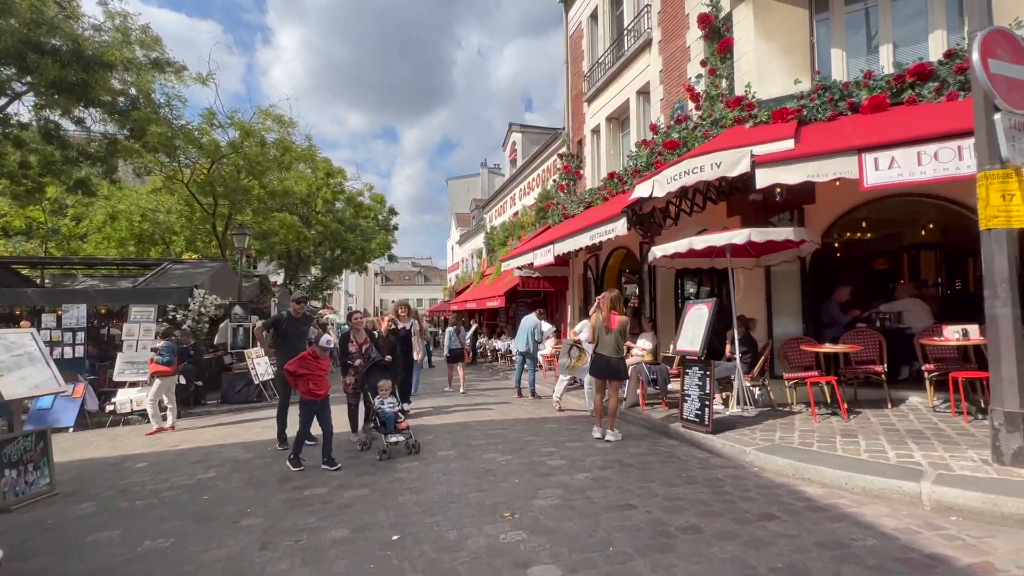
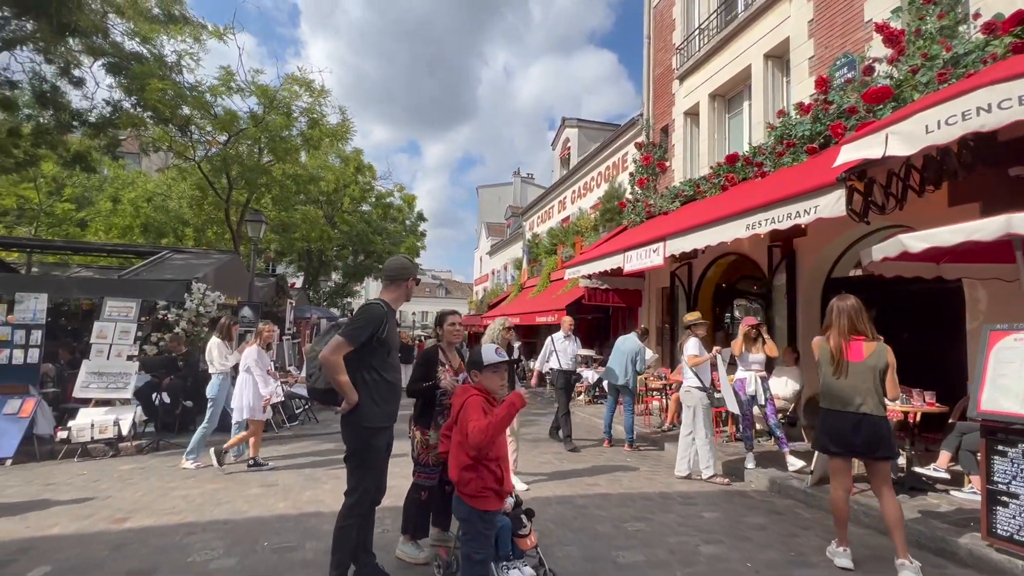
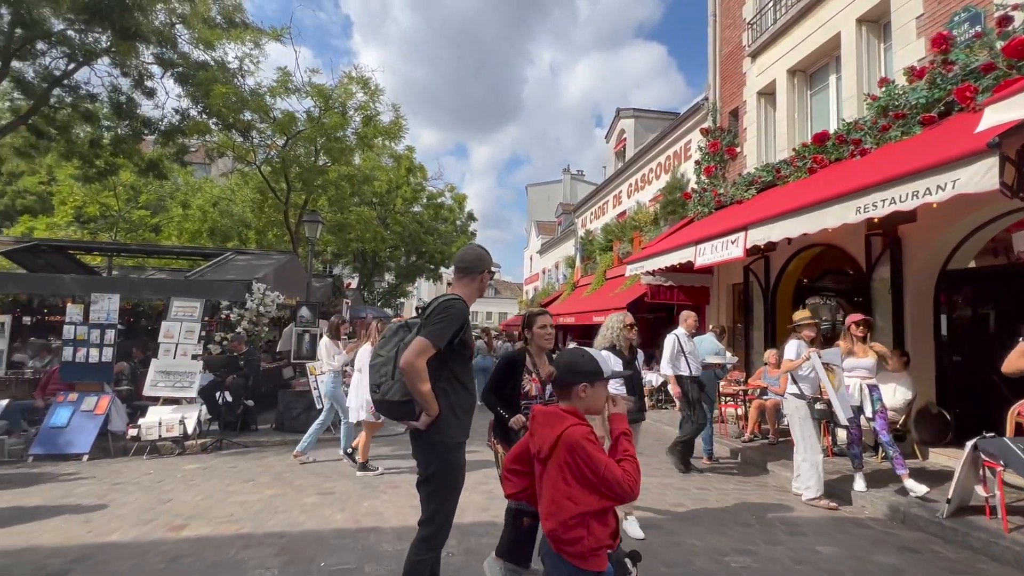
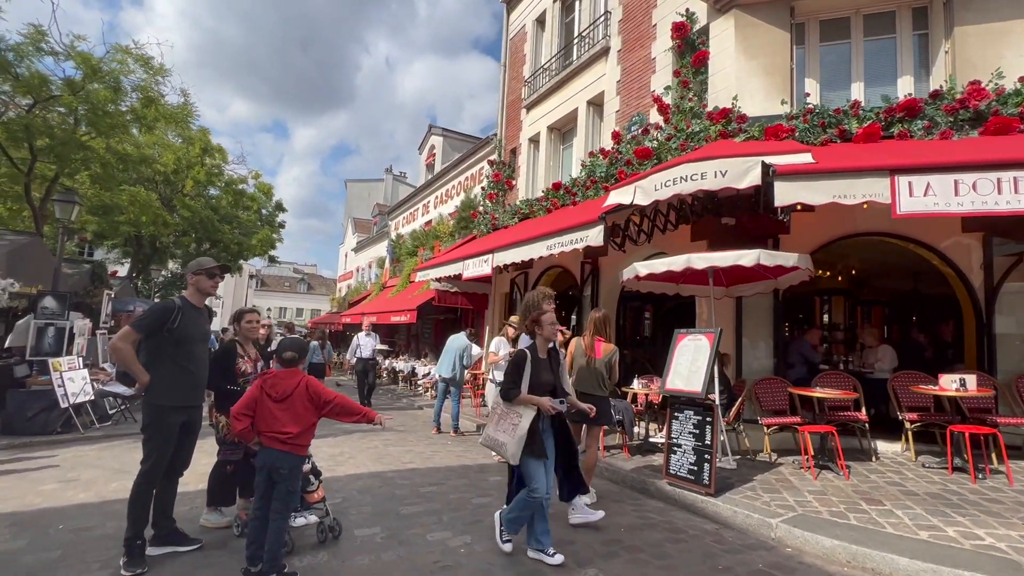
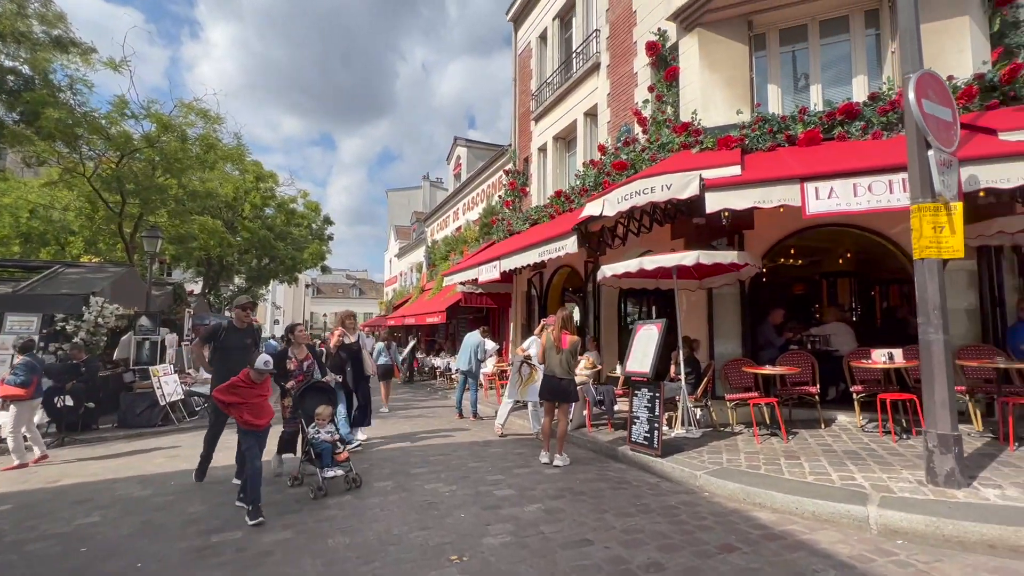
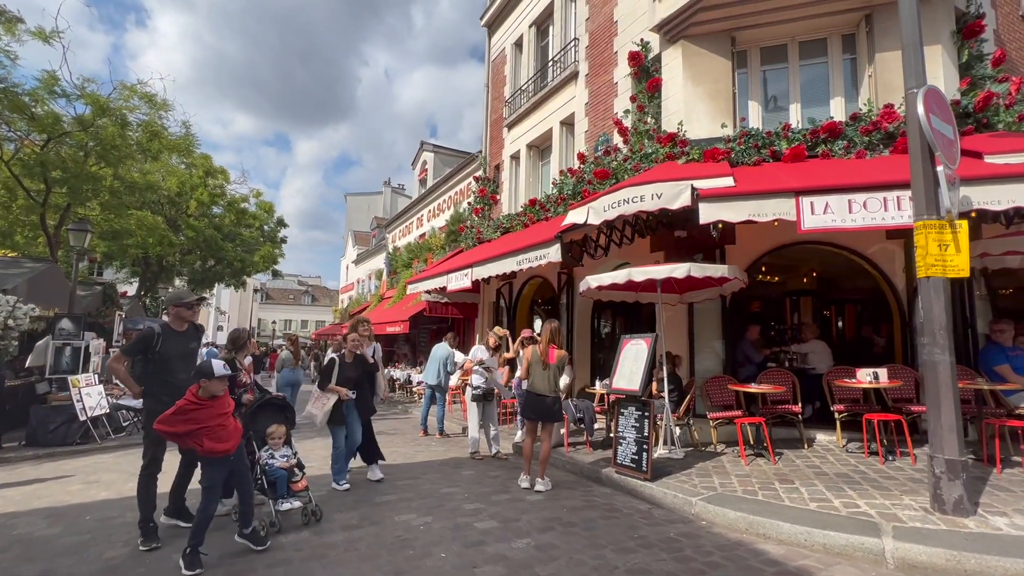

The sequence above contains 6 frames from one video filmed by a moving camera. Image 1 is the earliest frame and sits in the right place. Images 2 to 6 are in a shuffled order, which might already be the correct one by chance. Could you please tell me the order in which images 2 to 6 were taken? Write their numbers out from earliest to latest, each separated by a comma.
5, 6, 4, 2, 3
